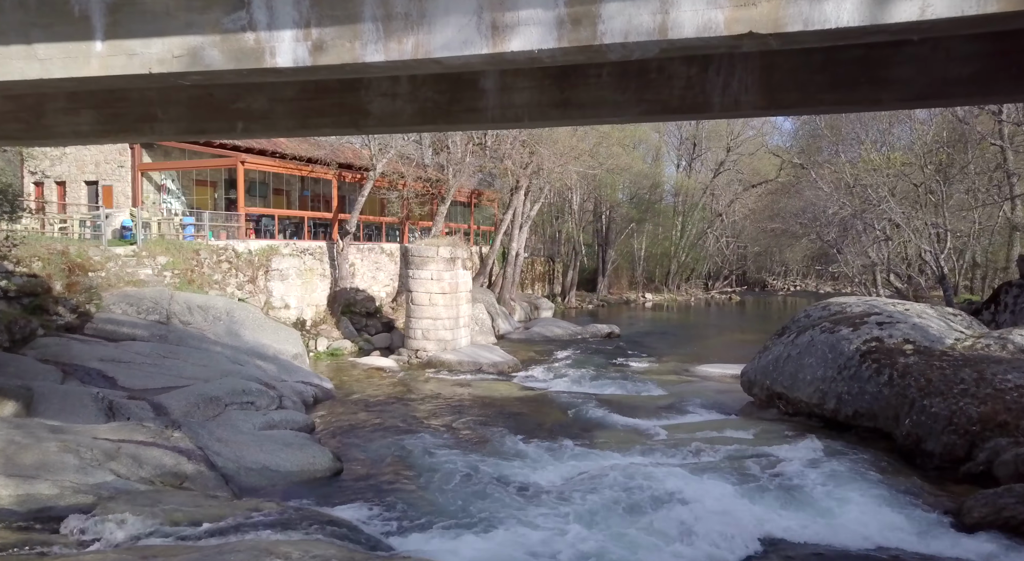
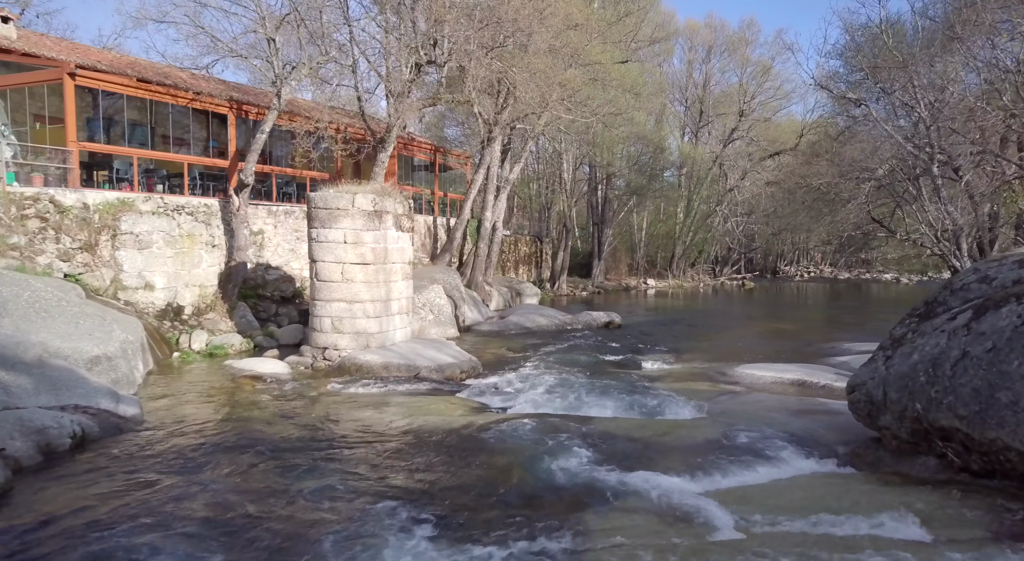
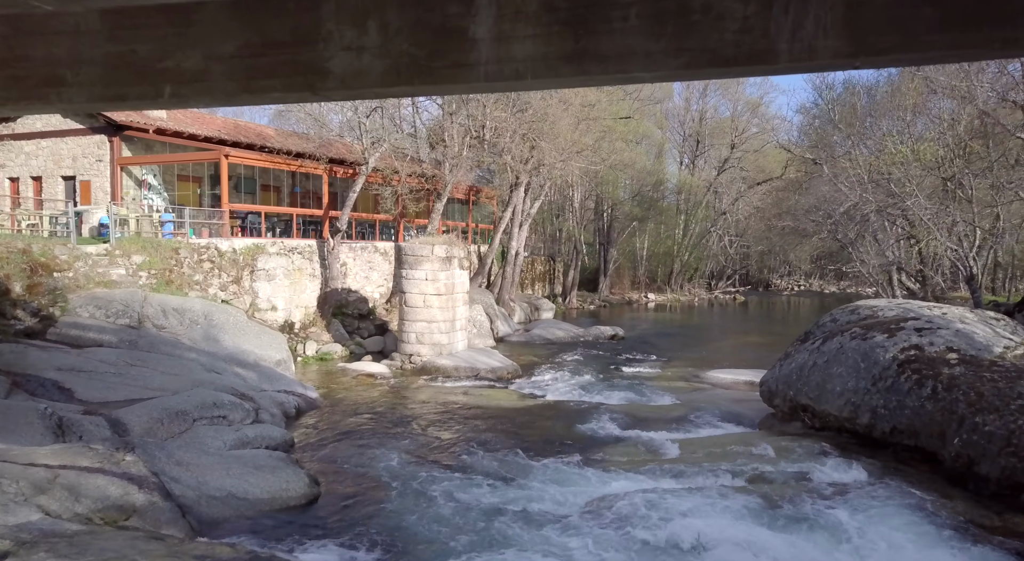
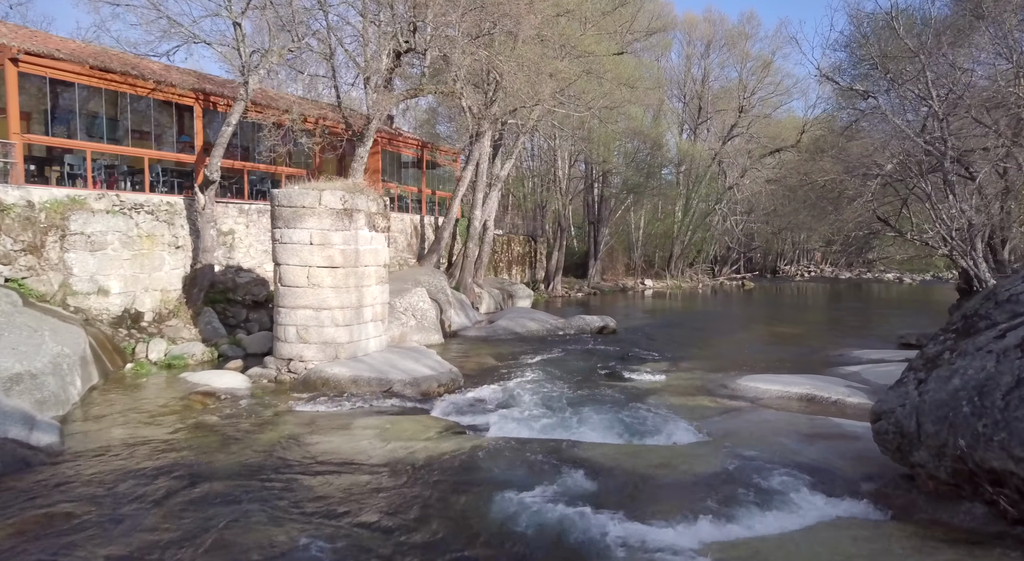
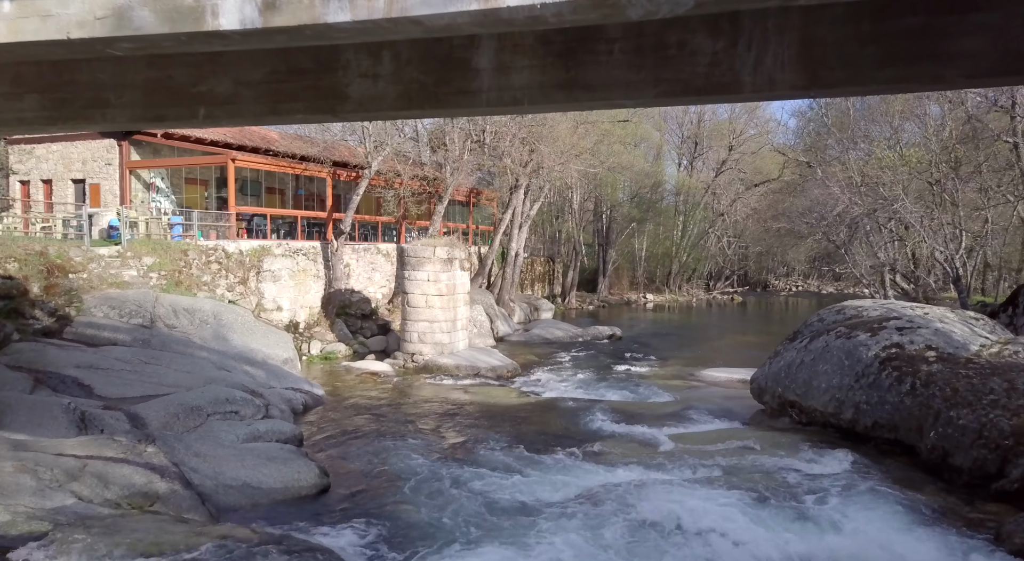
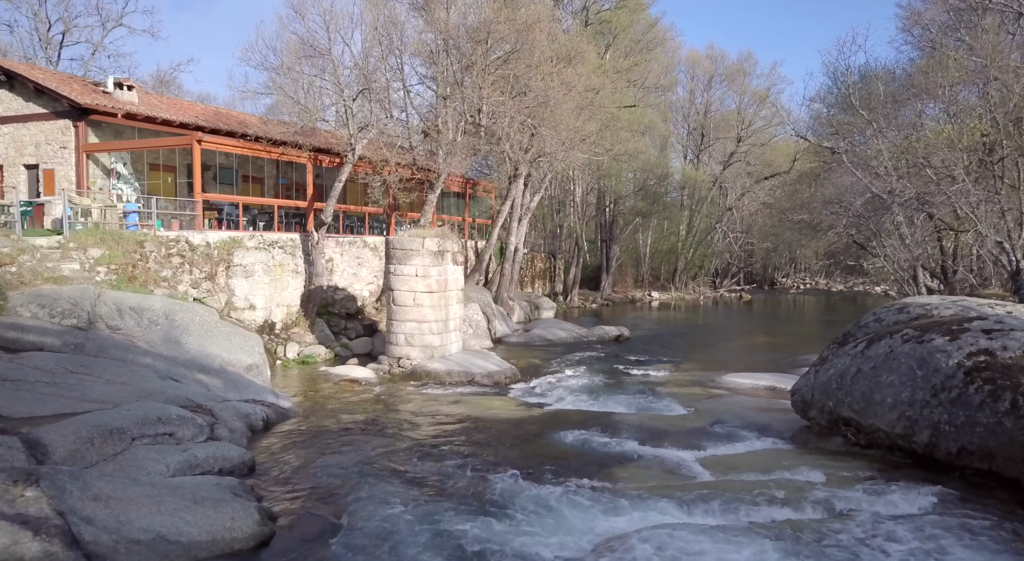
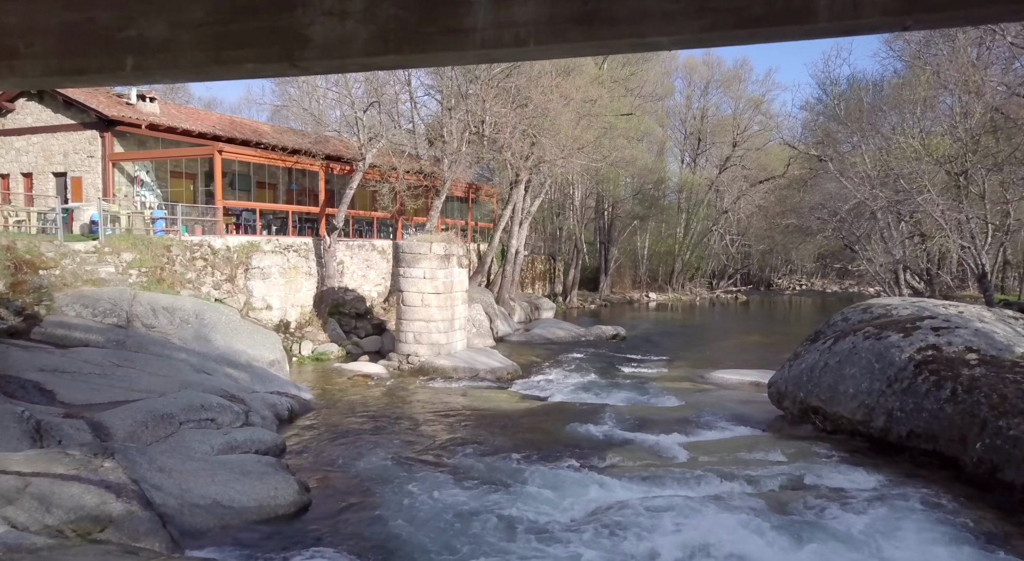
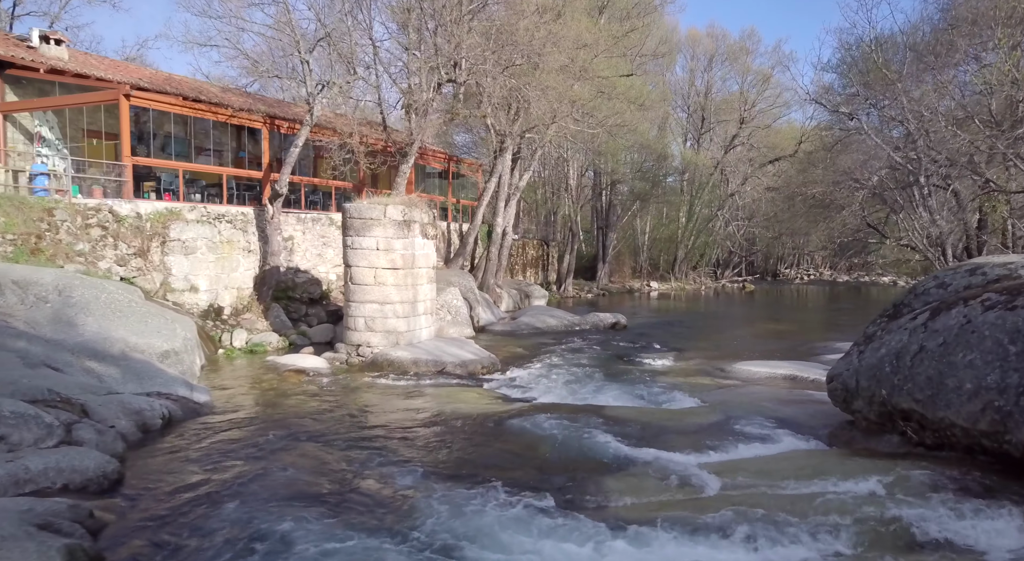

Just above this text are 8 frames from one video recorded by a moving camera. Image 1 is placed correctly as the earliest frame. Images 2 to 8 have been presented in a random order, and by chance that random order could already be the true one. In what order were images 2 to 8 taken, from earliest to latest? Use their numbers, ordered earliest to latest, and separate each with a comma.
5, 3, 7, 6, 8, 2, 4
